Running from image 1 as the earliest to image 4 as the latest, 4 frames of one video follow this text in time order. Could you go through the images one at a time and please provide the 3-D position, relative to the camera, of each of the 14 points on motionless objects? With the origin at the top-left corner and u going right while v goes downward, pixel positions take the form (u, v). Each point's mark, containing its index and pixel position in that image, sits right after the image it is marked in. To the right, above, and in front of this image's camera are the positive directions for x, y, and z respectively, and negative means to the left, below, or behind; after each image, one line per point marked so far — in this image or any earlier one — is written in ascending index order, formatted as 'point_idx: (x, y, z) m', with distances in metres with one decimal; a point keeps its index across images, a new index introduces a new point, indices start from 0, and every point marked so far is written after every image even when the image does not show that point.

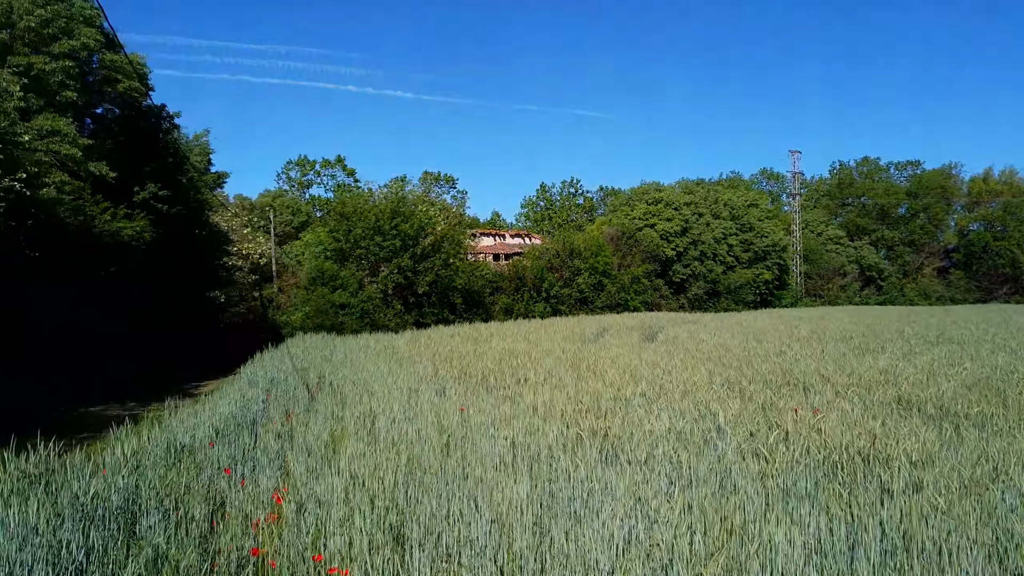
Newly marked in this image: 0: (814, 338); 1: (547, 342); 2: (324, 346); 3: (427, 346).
0: (+4.8, -0.8, +13.7) m
1: (+0.6, -0.9, +14.2) m
2: (-3.1, -1.0, +14.3) m
3: (-1.3, -0.9, +13.8) m
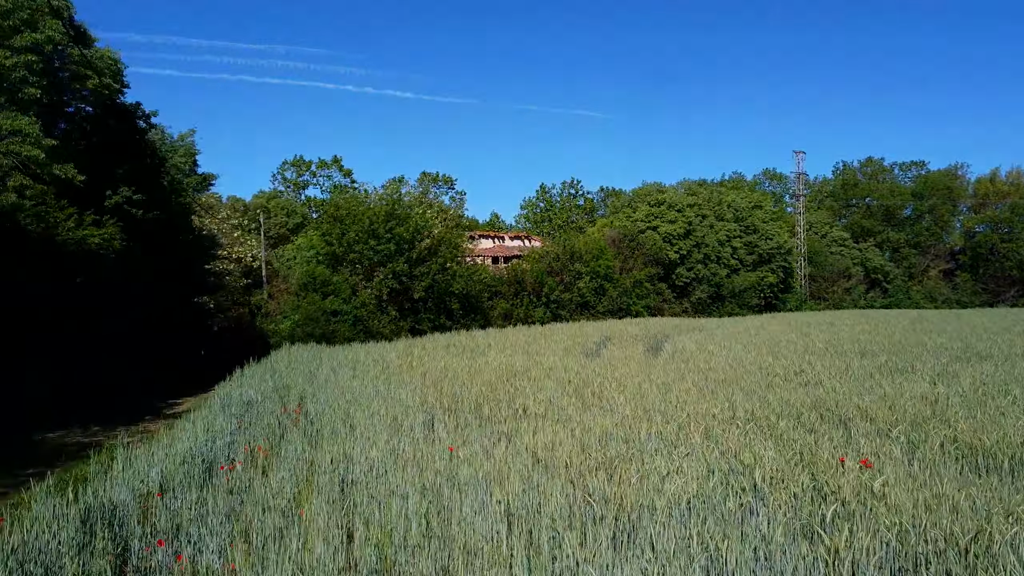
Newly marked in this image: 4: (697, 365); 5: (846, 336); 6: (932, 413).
0: (+4.7, -1.0, +12.9) m
1: (+0.5, -1.1, +13.3) m
2: (-3.1, -1.1, +13.5) m
3: (-1.4, -1.1, +13.0) m
4: (+2.4, -1.0, +11.5) m
5: (+6.9, -1.0, +18.1) m
6: (+3.1, -0.9, +6.4) m
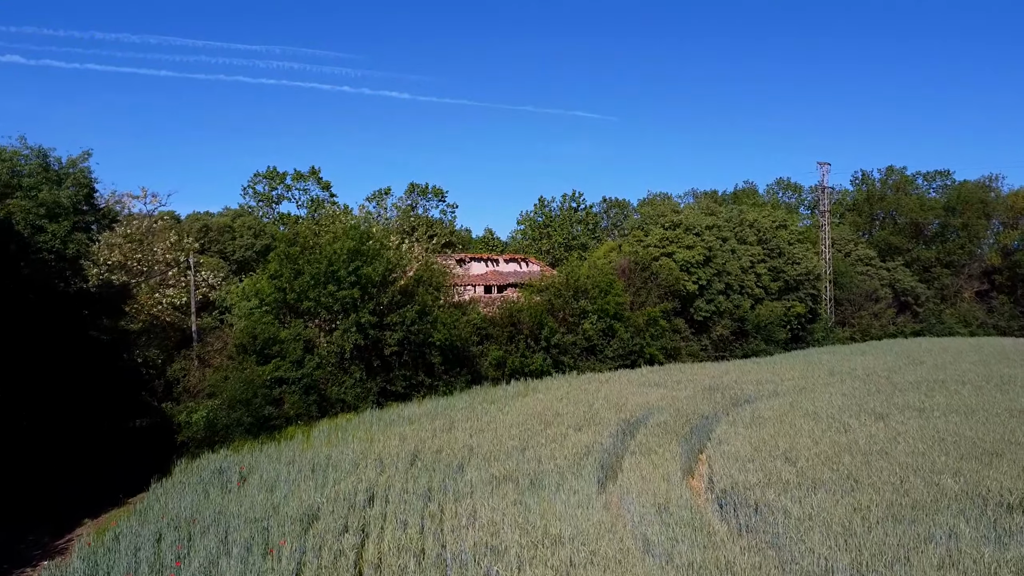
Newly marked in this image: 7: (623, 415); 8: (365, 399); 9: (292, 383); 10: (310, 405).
0: (+4.6, -2.2, +8.4) m
1: (+0.4, -2.3, +8.8) m
2: (-3.3, -2.3, +8.9) m
3: (-1.5, -2.3, +8.4) m
4: (+2.3, -2.2, +7.0) m
5: (+6.8, -2.2, +13.5) m
6: (+2.9, -2.1, +1.8) m
7: (+2.0, -2.3, +15.9) m
8: (-3.3, -2.4, +19.1) m
9: (-4.5, -1.9, +17.7) m
10: (-4.1, -2.4, +17.6) m
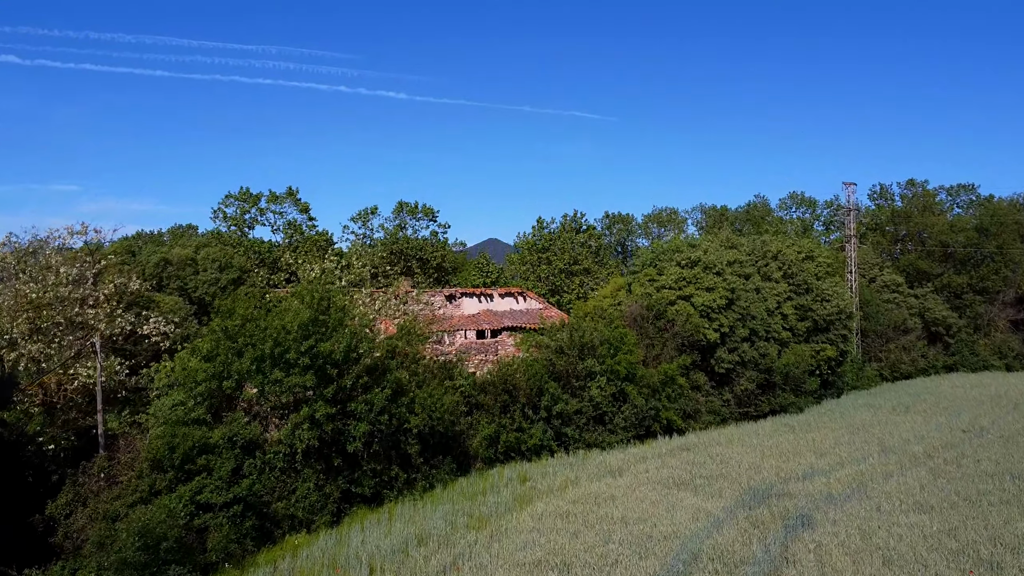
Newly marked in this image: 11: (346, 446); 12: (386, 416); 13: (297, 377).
0: (+4.5, -3.7, +4.5) m
1: (+0.3, -3.8, +4.9) m
2: (-3.4, -3.9, +5.0) m
3: (-1.6, -3.8, +4.6) m
4: (+2.2, -3.8, +3.1) m
5: (+6.6, -3.8, +9.7) m
6: (+2.8, -3.7, -2.0) m
7: (+1.9, -3.8, +12.0) m
8: (-3.4, -3.9, +15.3) m
9: (-4.6, -3.5, +13.8) m
10: (-4.2, -3.9, +13.7) m
11: (-3.1, -3.0, +16.5) m
12: (-2.4, -2.5, +16.9) m
13: (-3.8, -1.6, +15.6) m
